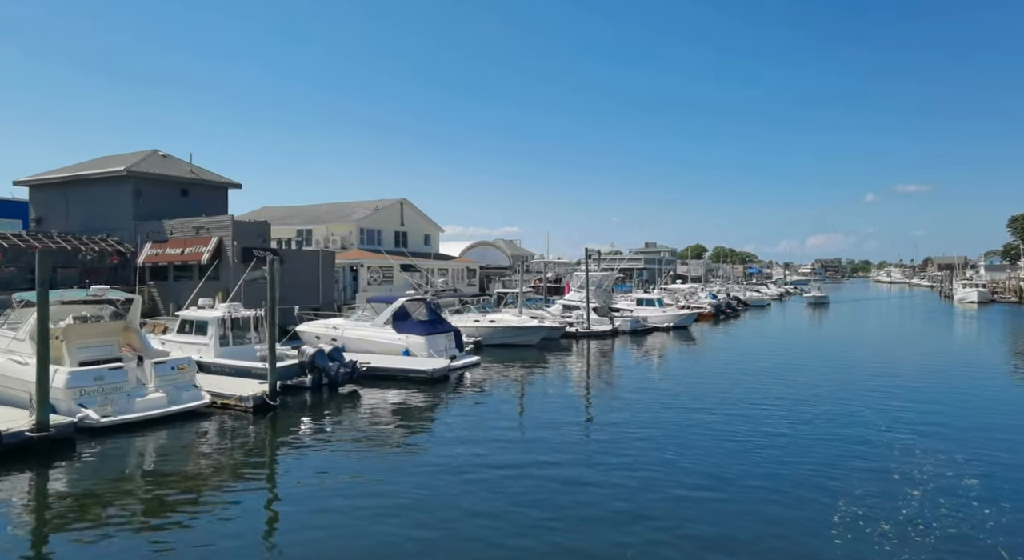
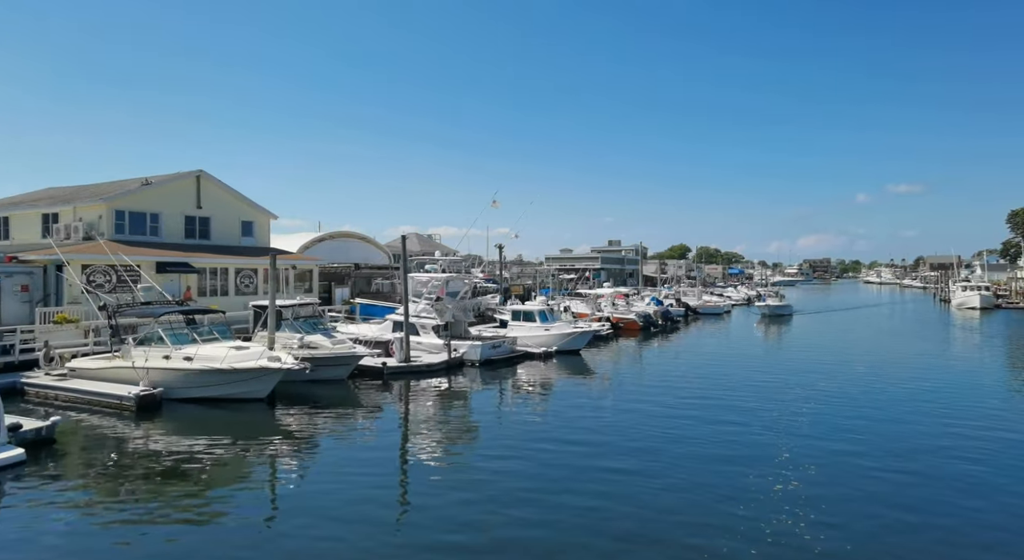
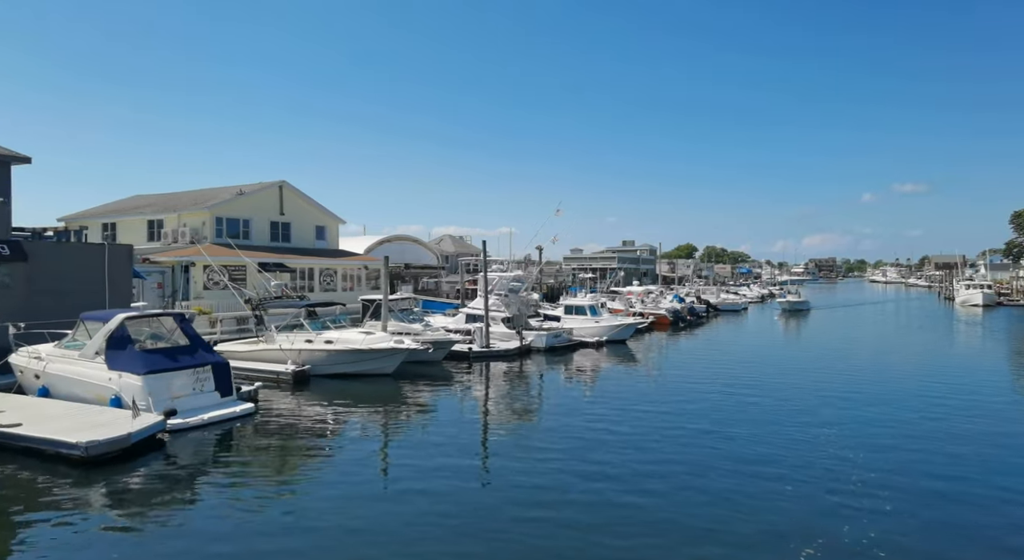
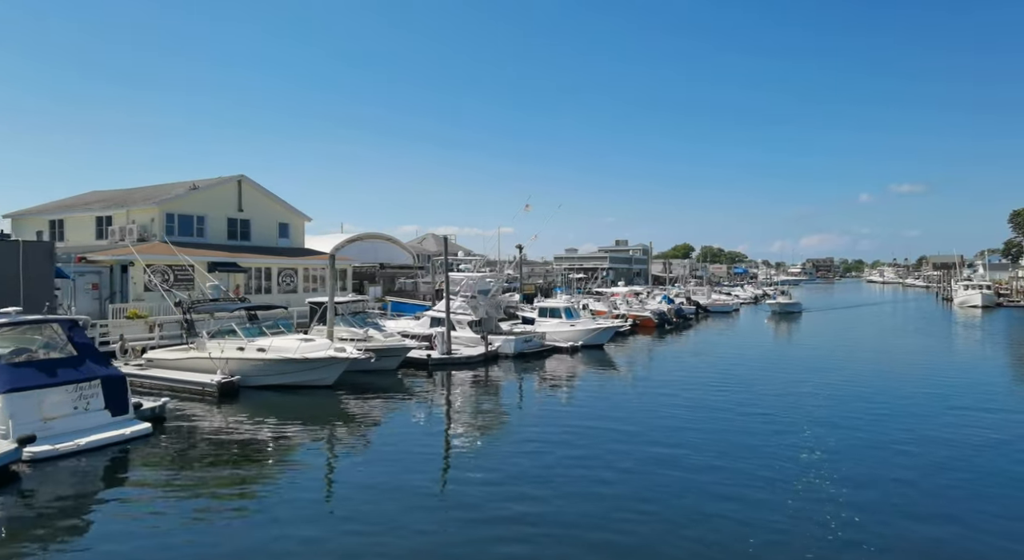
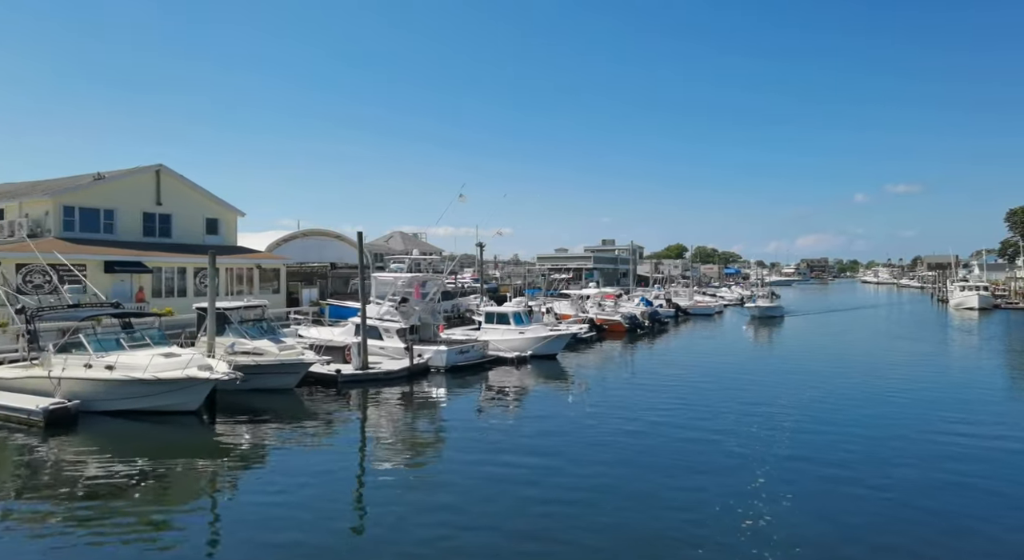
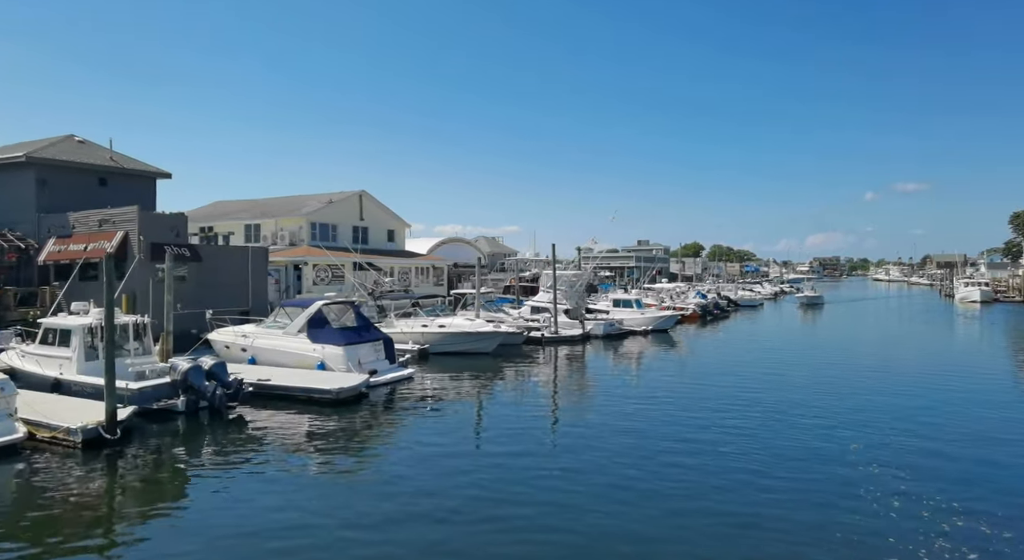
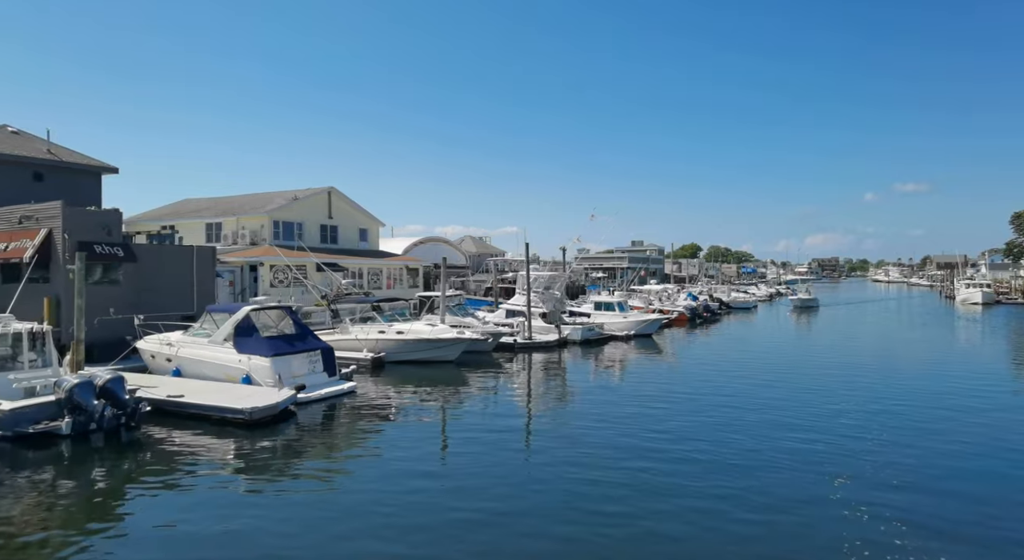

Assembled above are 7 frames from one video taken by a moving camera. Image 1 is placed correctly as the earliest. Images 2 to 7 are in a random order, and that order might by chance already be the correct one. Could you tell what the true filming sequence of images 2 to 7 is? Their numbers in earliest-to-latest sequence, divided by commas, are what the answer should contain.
6, 7, 3, 4, 2, 5
